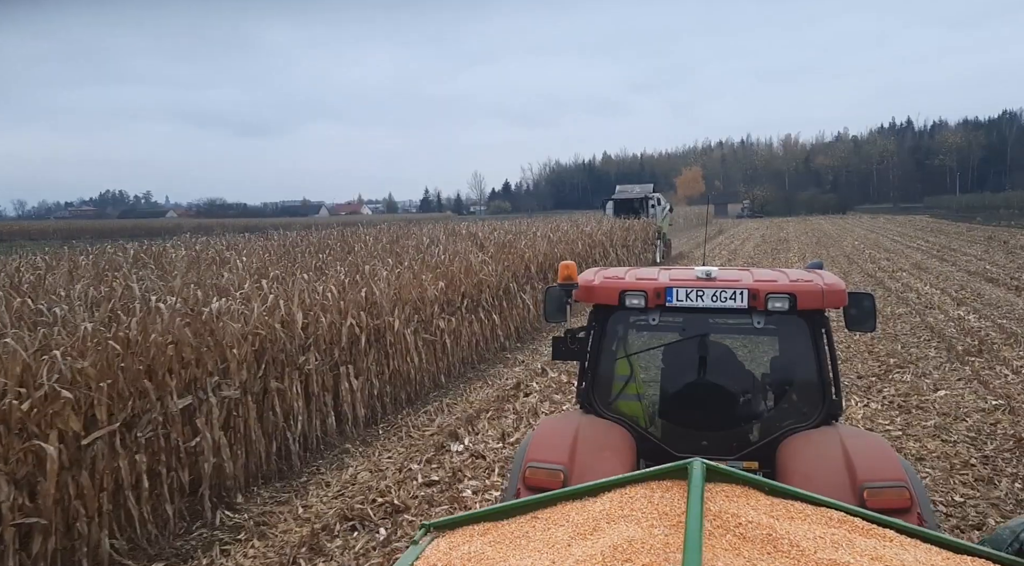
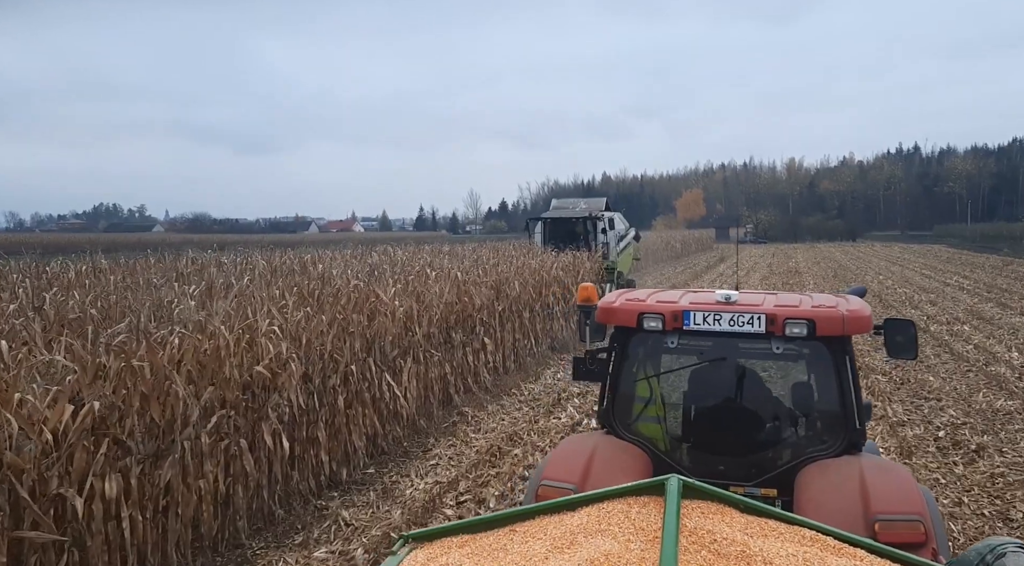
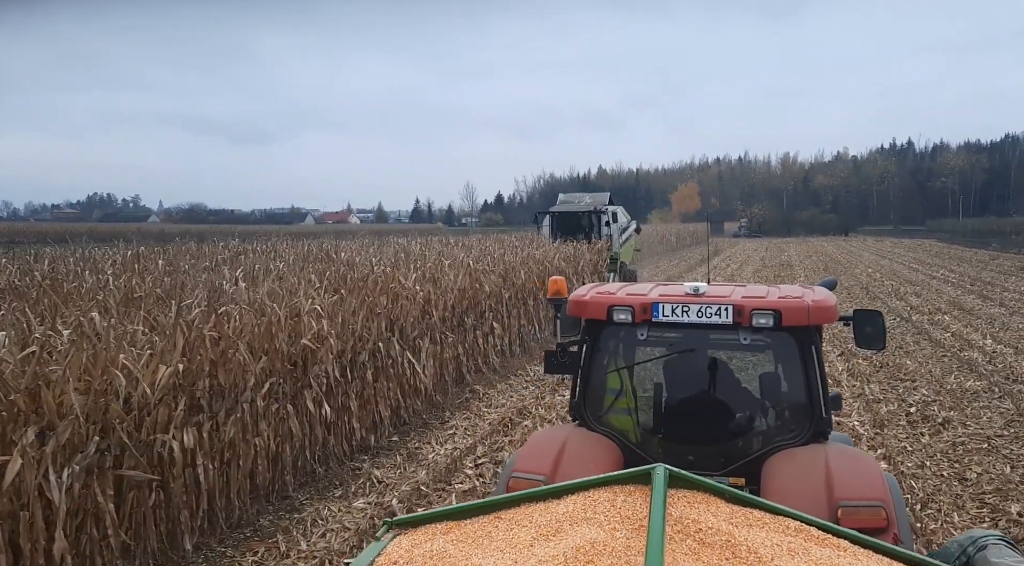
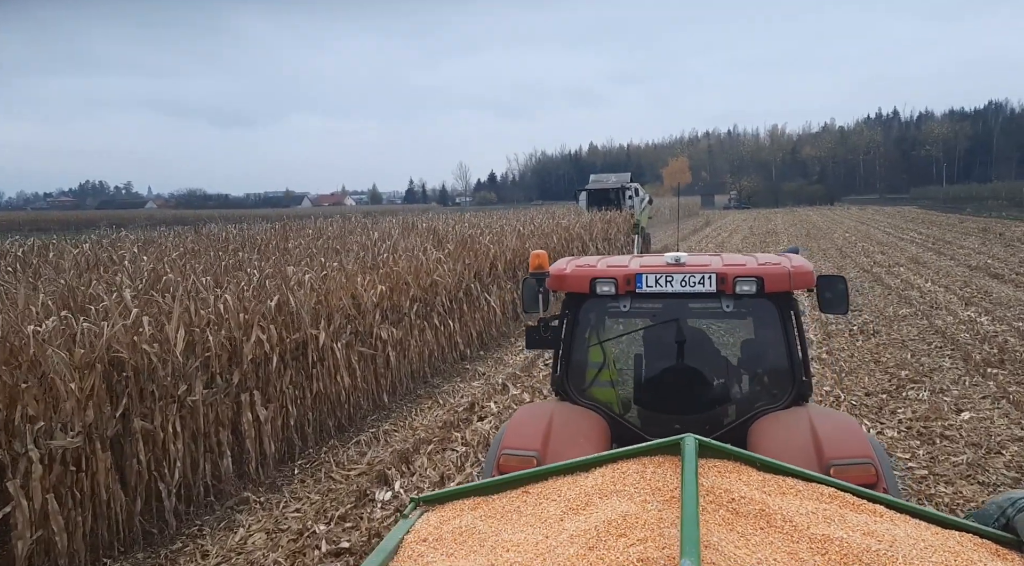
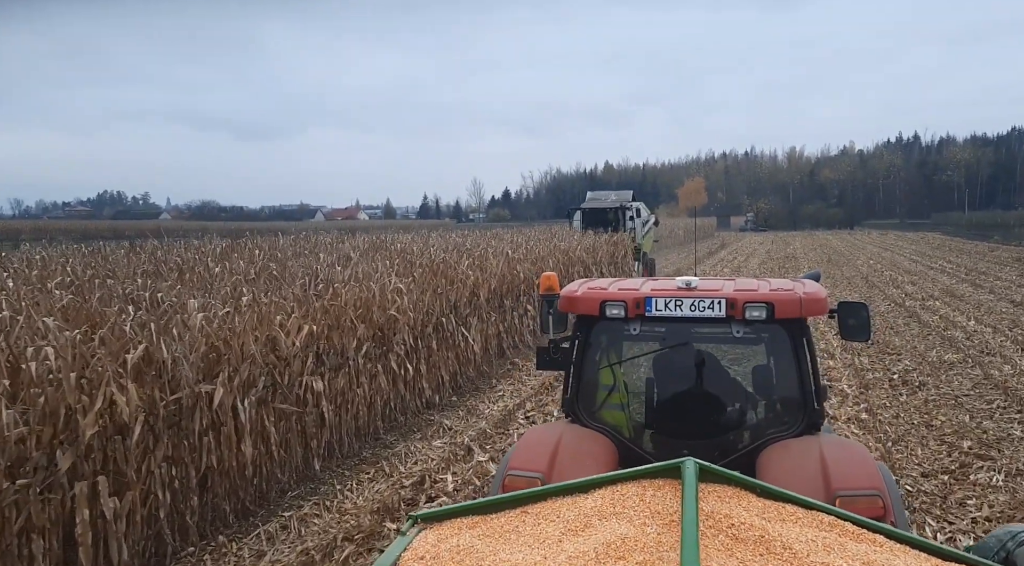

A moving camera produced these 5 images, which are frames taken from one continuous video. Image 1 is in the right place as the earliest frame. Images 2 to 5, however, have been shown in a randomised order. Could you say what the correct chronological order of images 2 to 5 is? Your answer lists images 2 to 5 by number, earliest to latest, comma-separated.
4, 5, 3, 2
